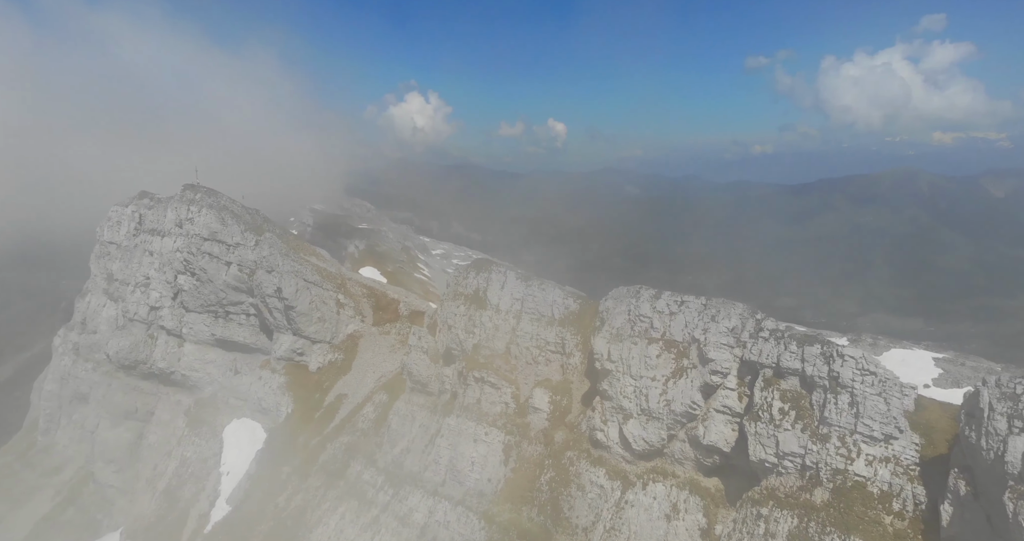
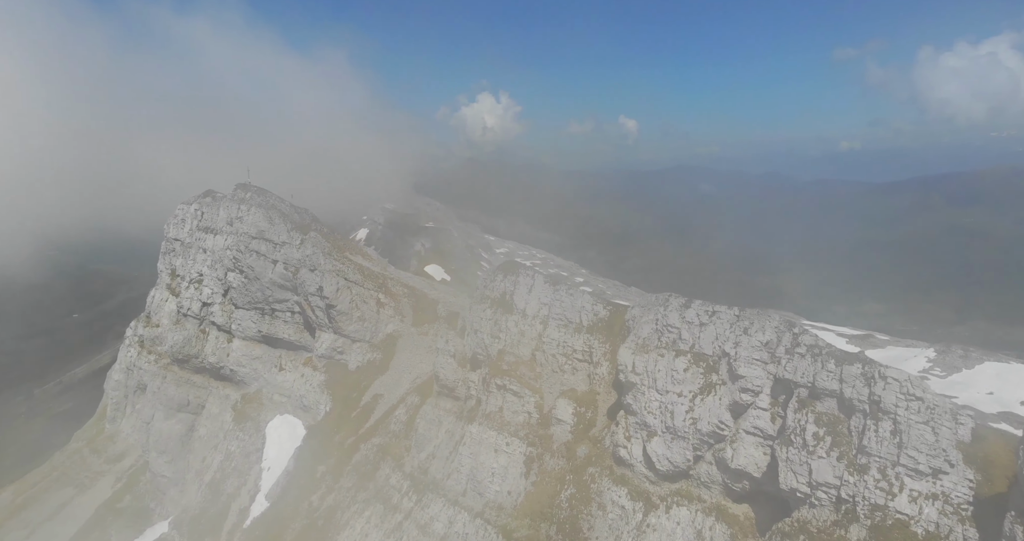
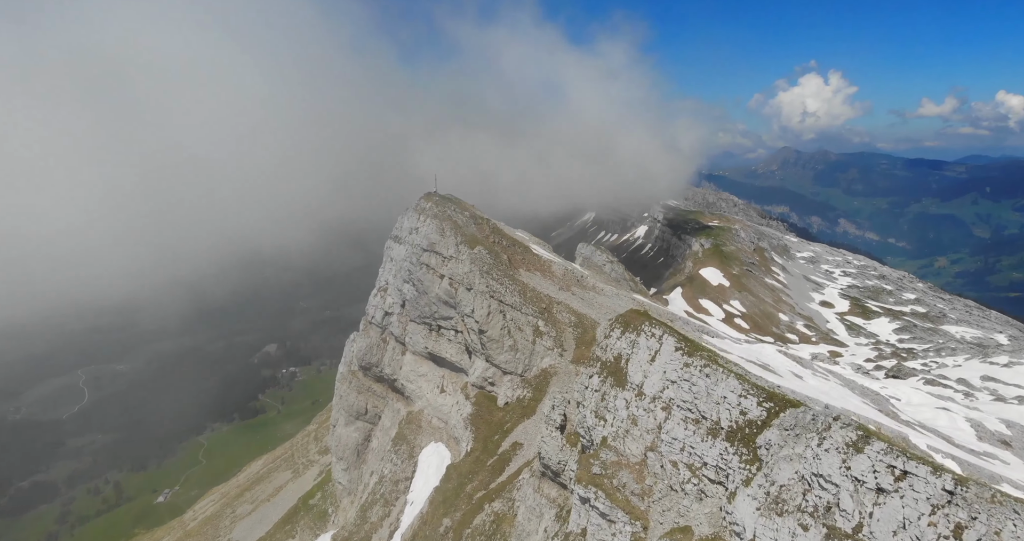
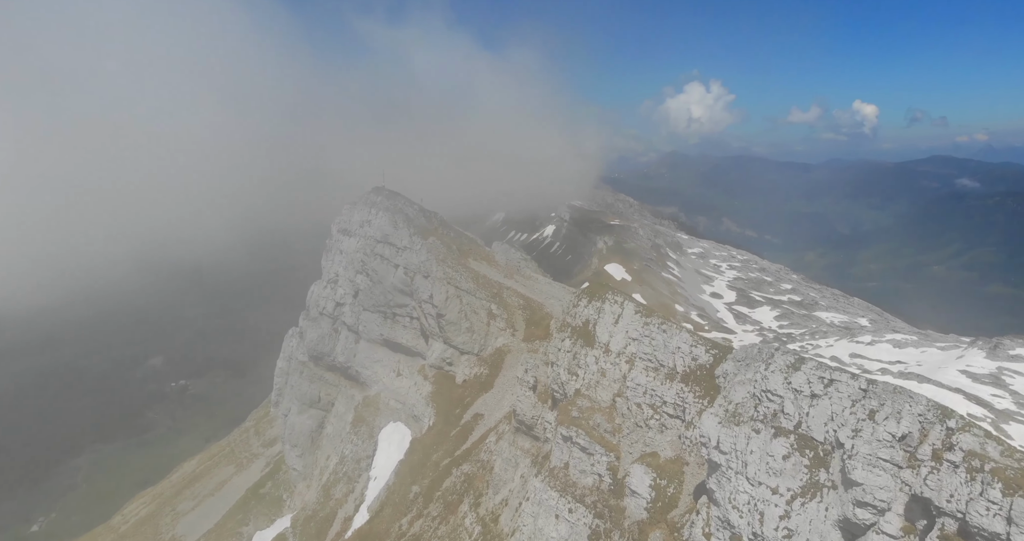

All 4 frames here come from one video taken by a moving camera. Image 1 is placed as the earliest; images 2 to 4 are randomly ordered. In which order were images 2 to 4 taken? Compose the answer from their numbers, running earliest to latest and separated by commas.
2, 4, 3
